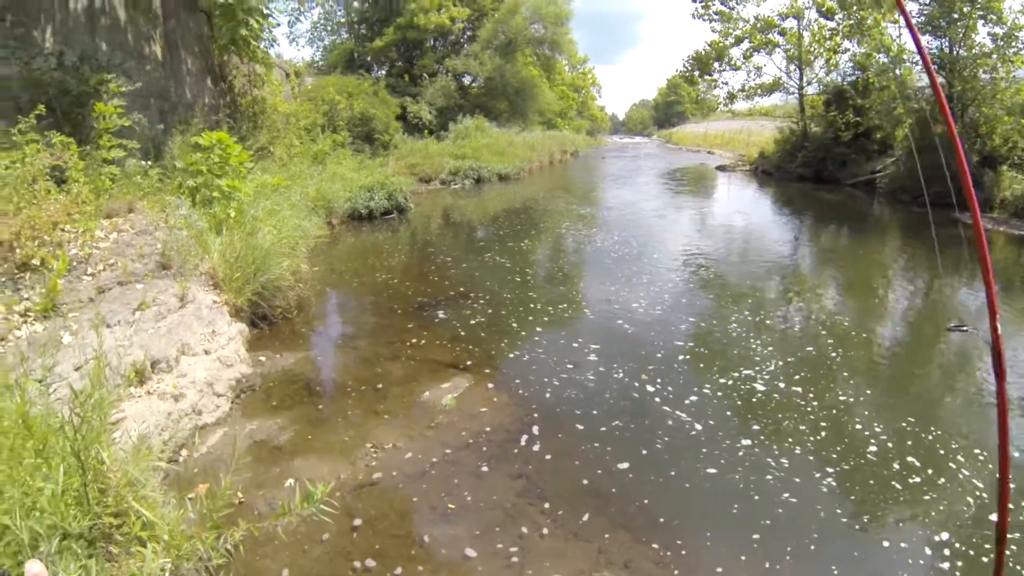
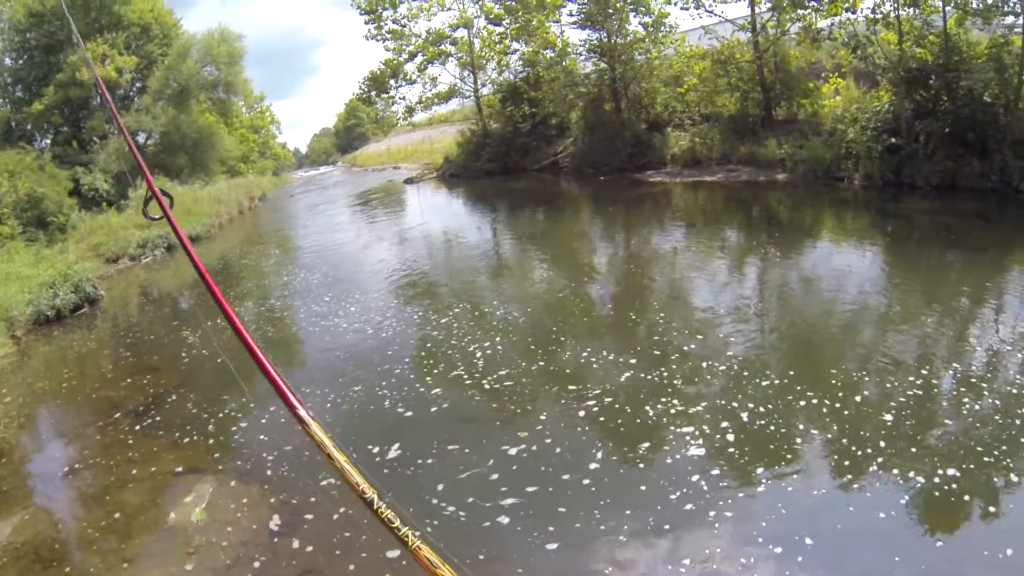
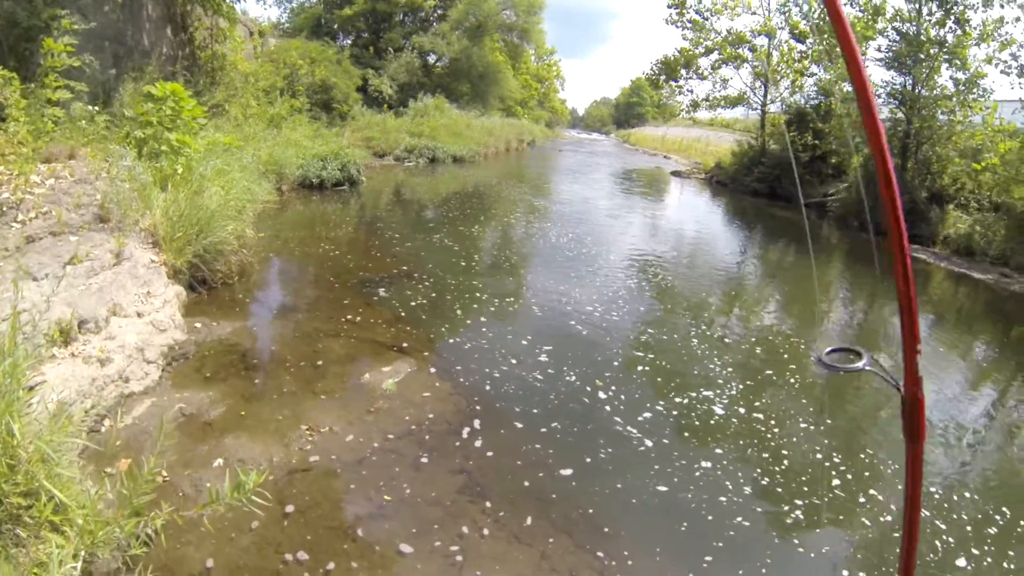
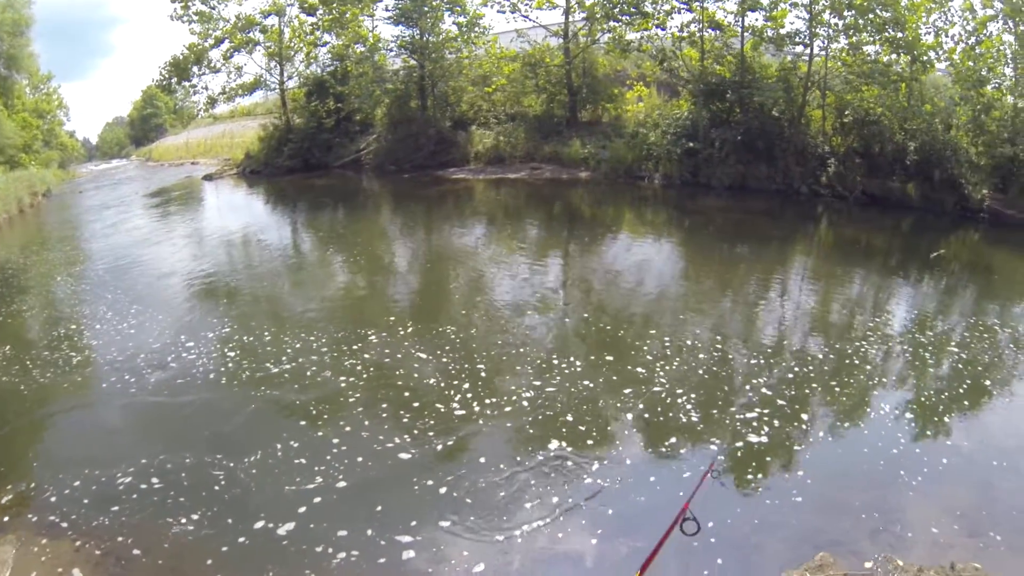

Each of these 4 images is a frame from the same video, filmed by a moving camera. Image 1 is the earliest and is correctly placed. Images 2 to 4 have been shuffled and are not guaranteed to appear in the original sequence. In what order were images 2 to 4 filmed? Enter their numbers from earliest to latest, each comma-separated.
3, 2, 4
